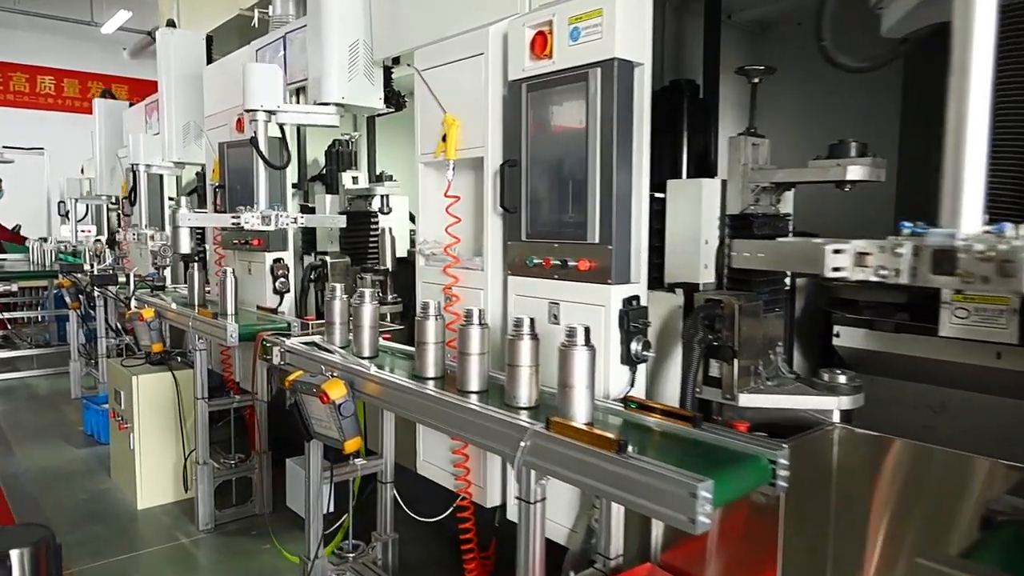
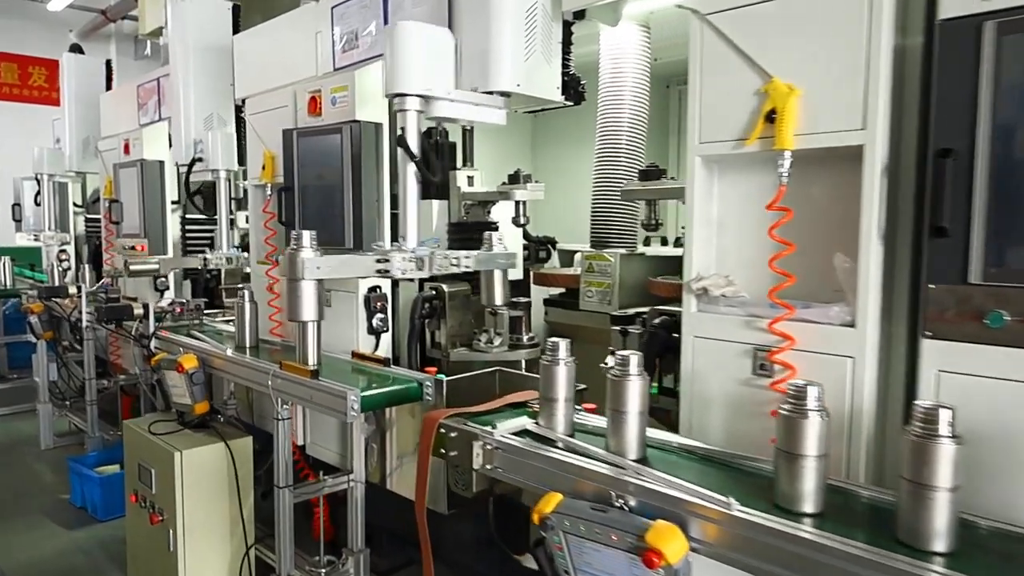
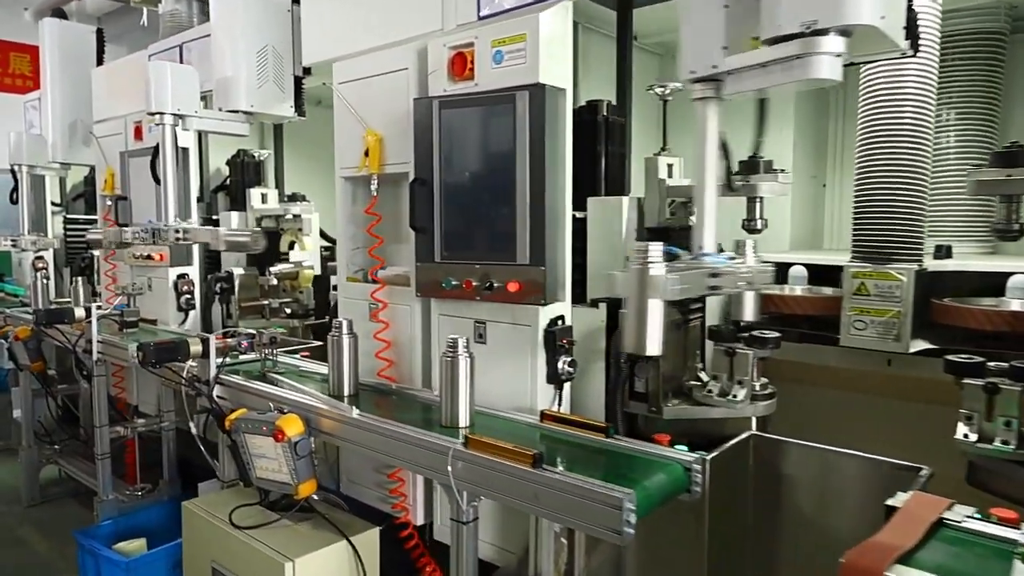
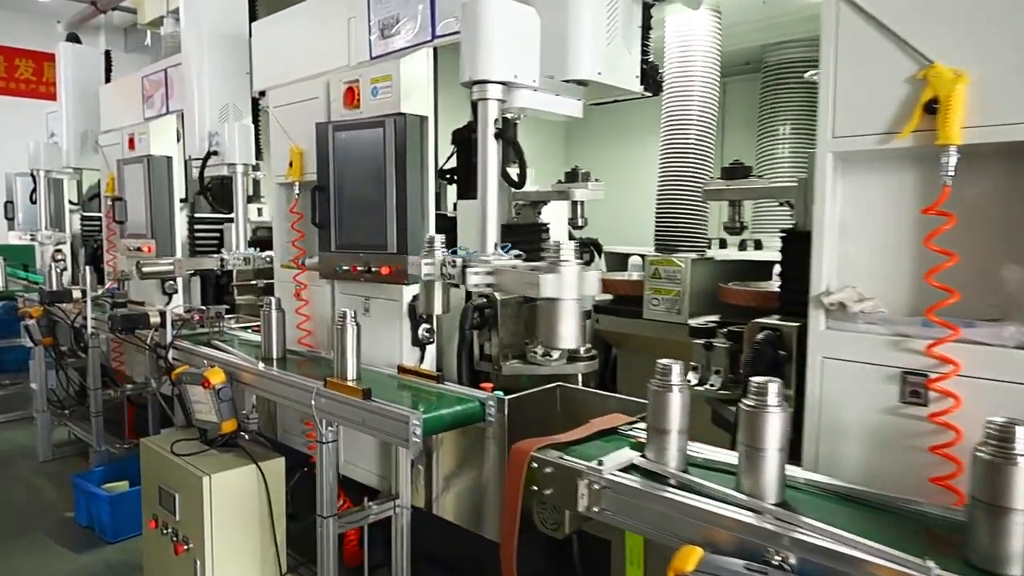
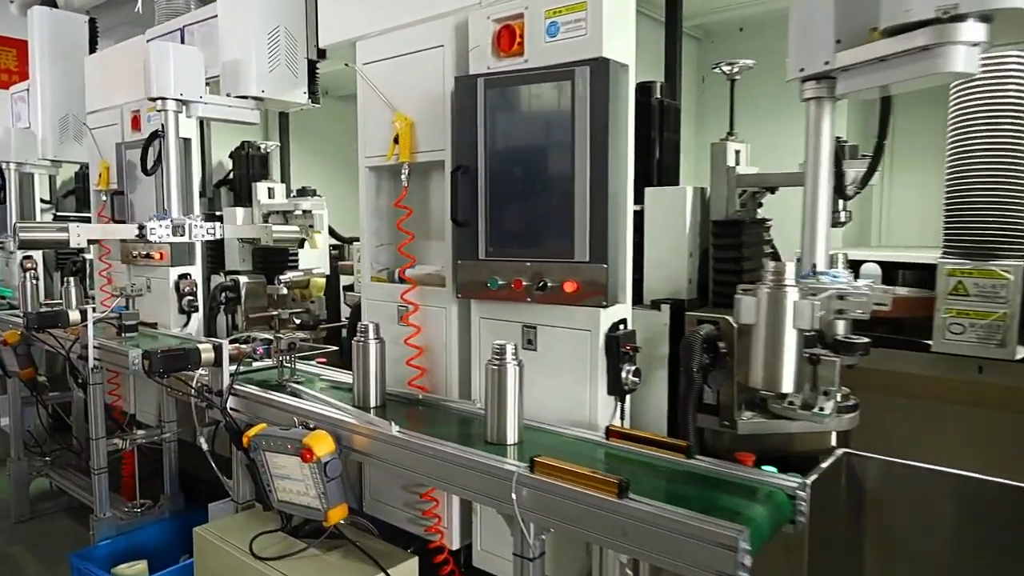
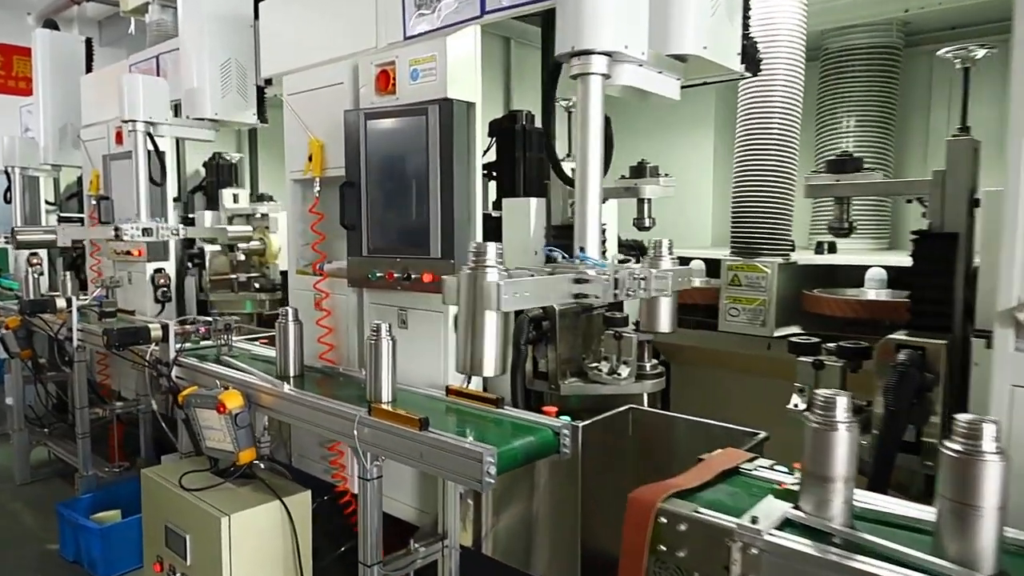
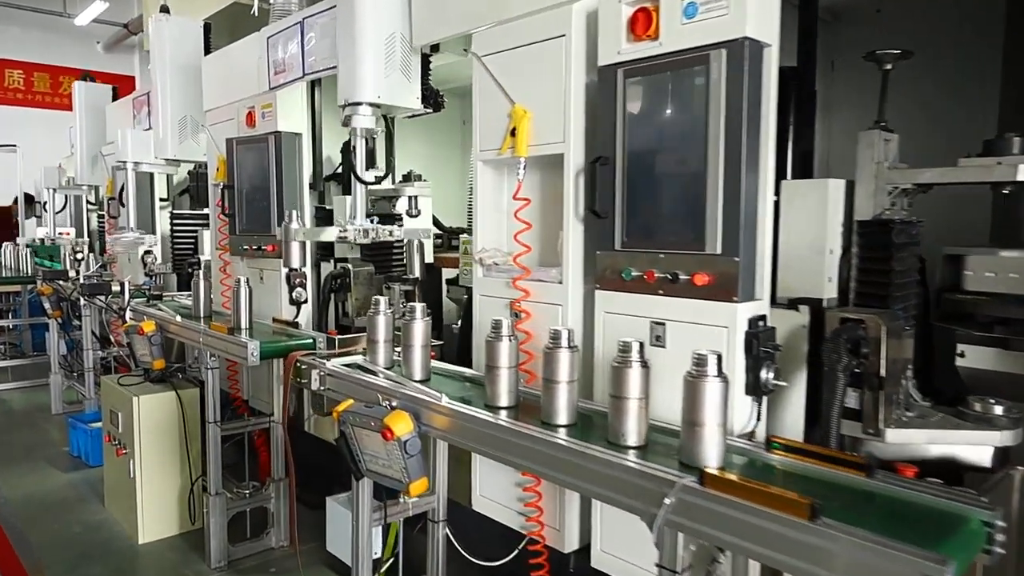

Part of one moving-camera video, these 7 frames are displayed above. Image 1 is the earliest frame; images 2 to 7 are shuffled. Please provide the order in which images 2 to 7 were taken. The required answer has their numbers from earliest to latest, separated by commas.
7, 2, 4, 6, 3, 5
